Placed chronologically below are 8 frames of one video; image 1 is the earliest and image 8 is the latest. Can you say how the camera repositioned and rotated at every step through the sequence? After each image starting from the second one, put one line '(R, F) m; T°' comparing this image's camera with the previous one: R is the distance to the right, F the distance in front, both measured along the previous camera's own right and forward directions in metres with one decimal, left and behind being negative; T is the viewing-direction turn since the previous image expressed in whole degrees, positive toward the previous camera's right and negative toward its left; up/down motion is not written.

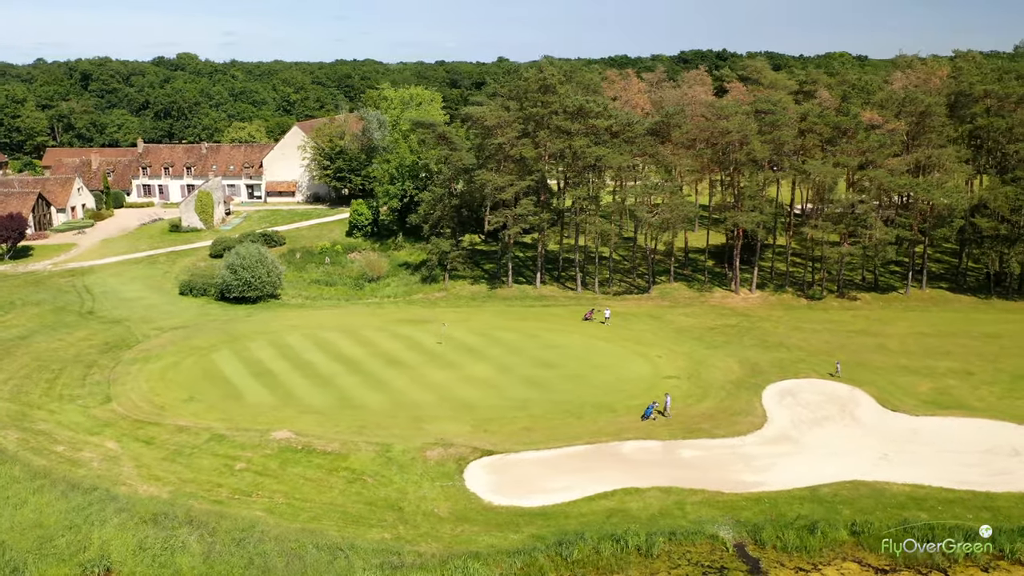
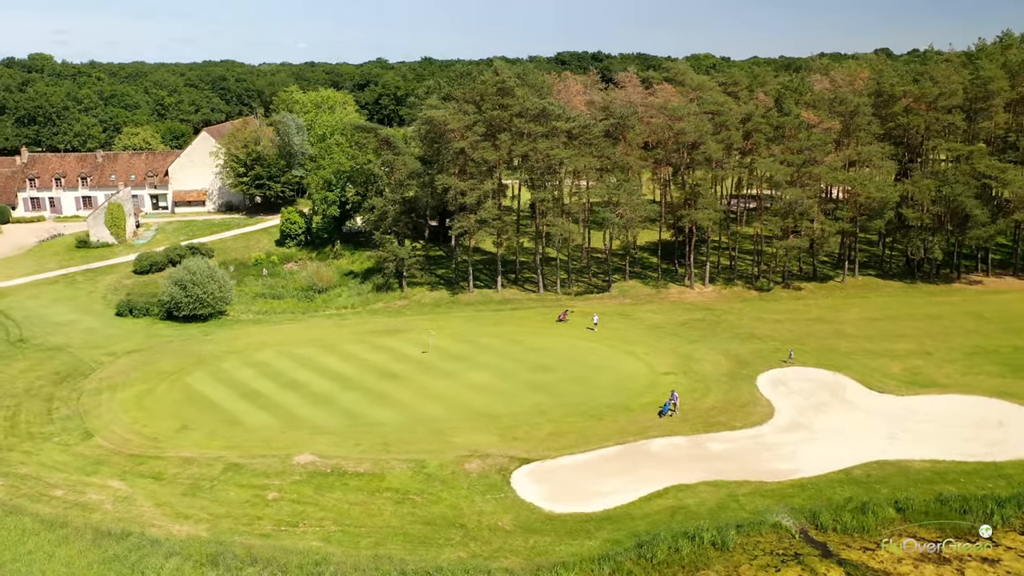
(-6.6, +0.9) m; +9°
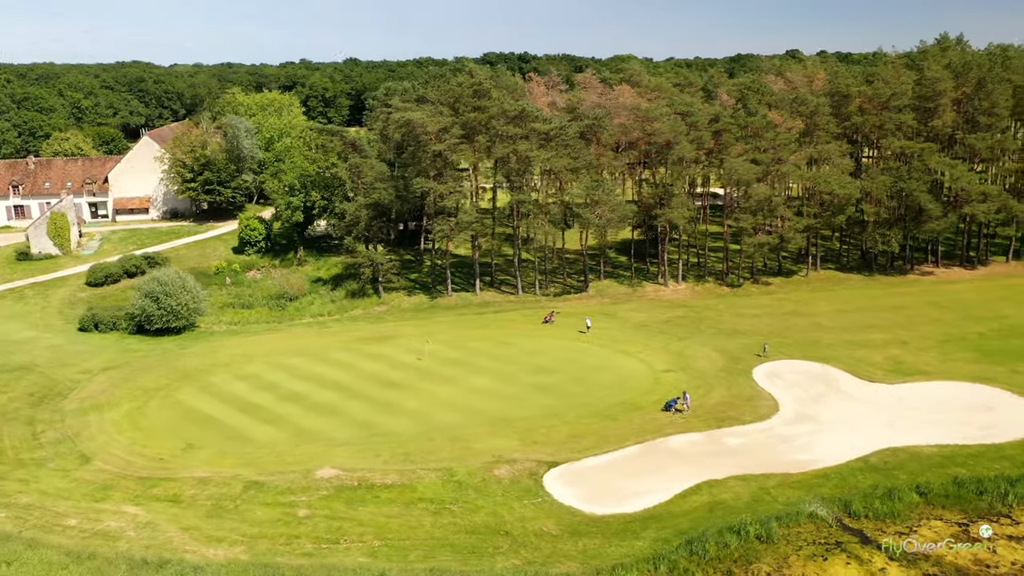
(-4.2, +0.4) m; +6°
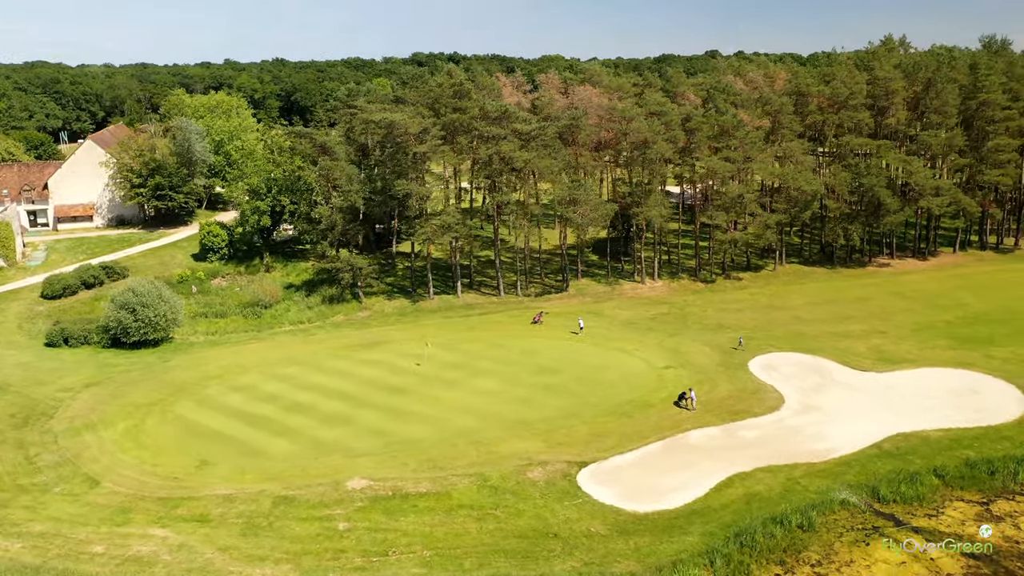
(-4.2, +0.4) m; +5°
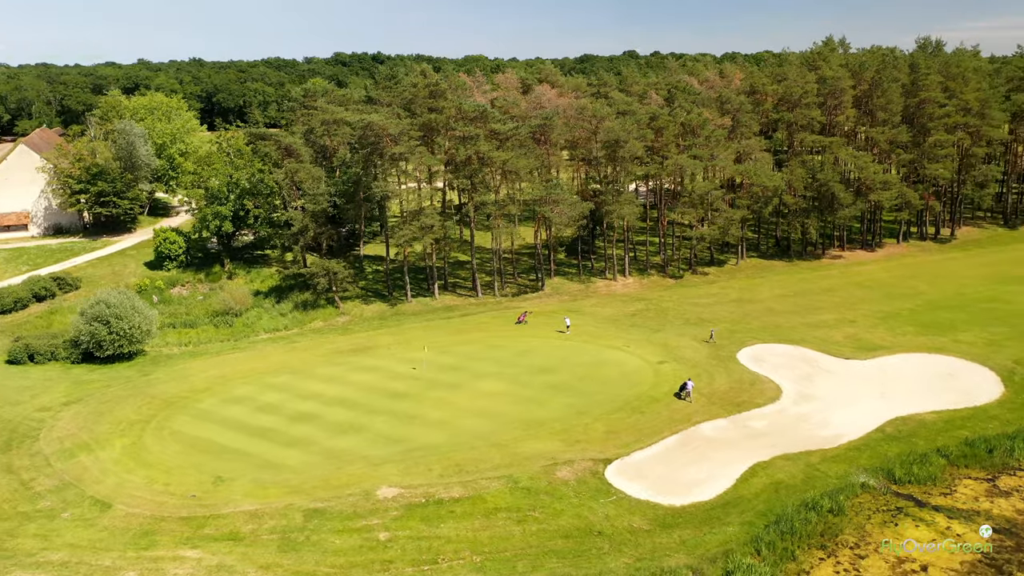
(-4.2, +0.3) m; +6°
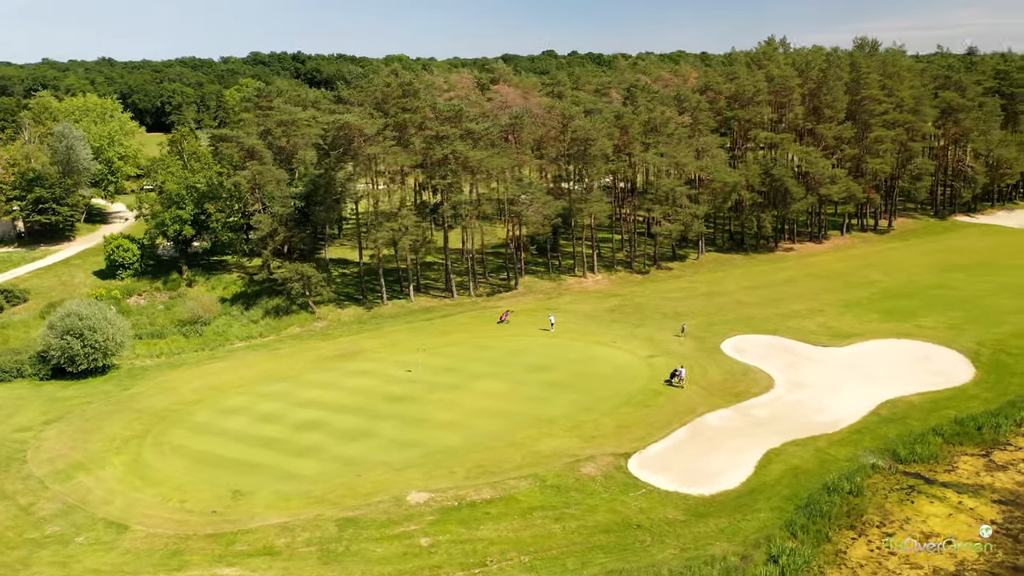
(-4.1, +0.3) m; +6°
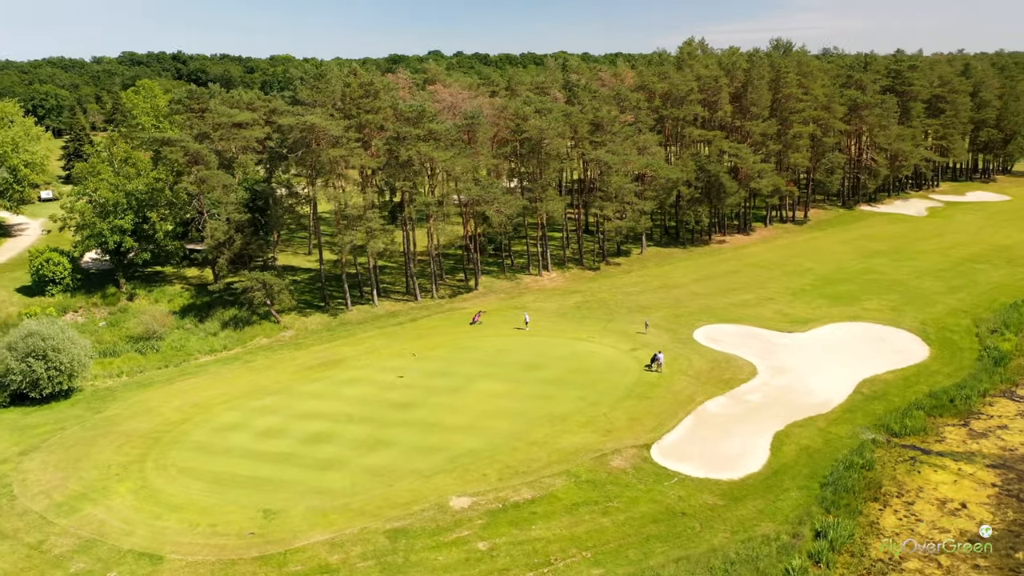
(-5.6, +0.4) m; +8°
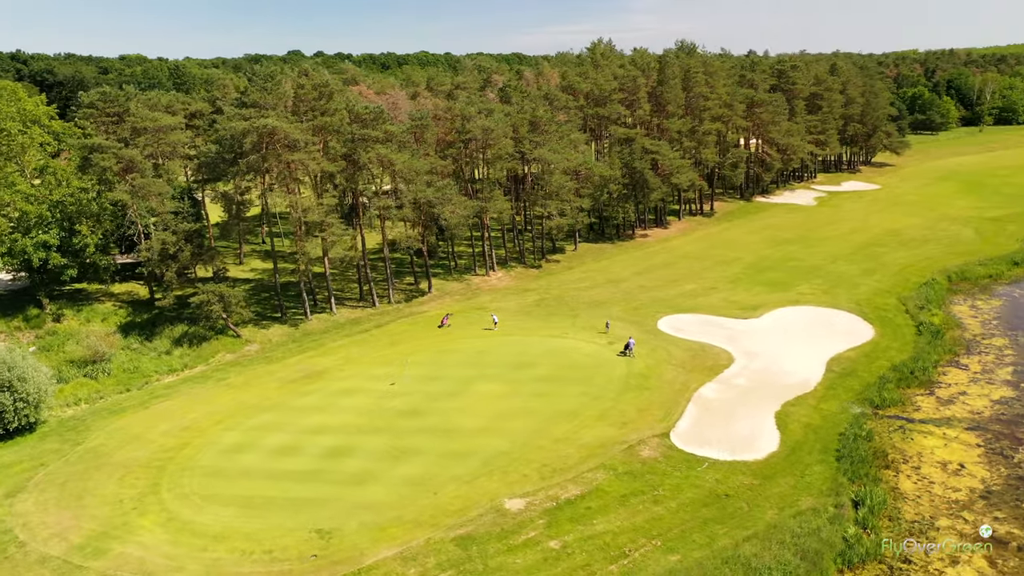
(-6.7, +0.5) m; +10°
